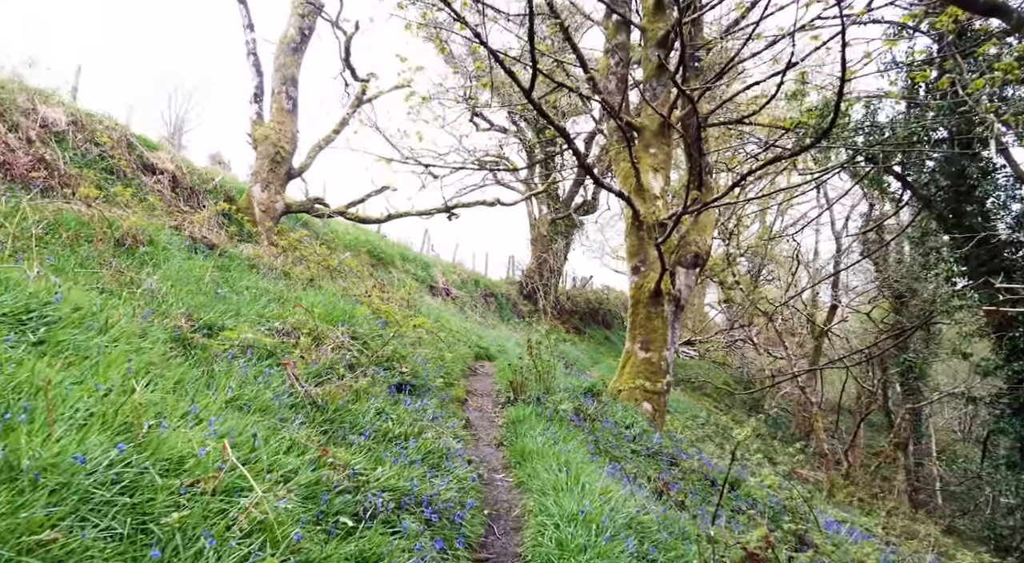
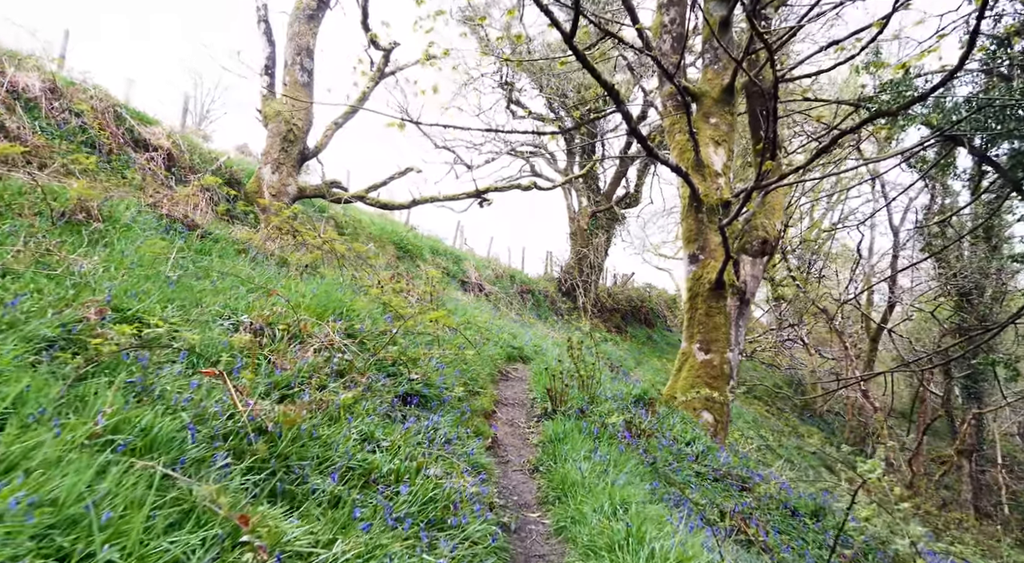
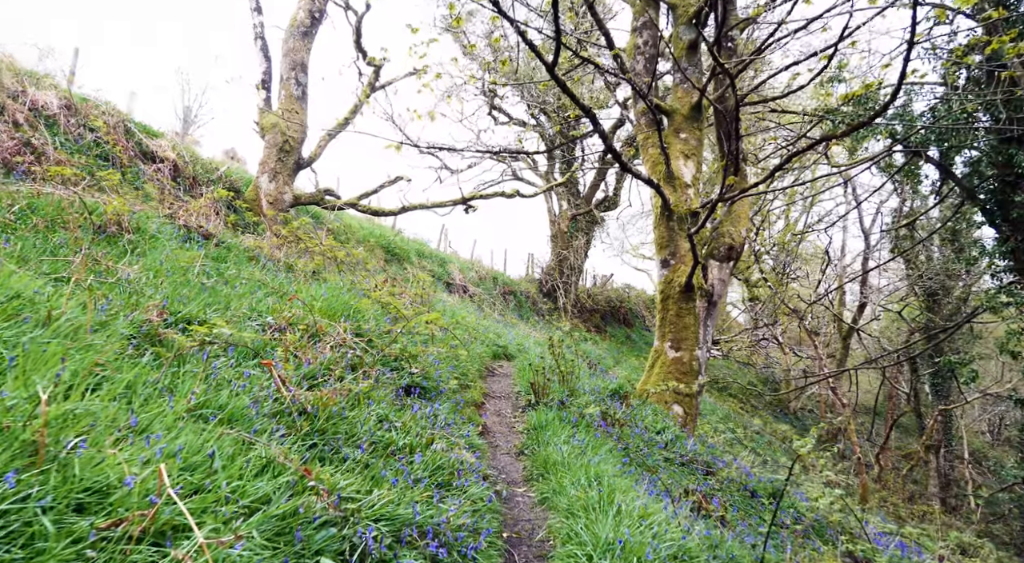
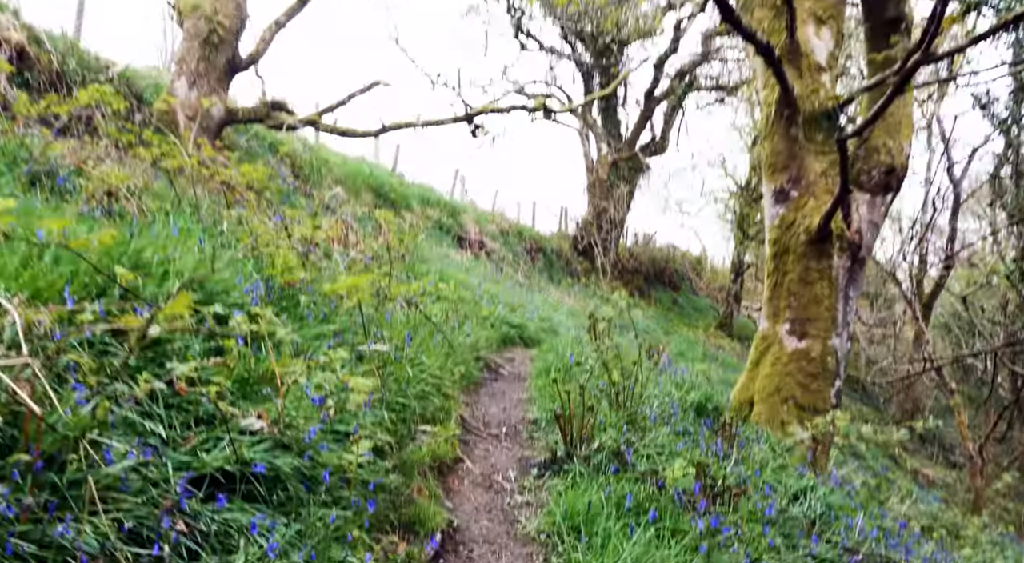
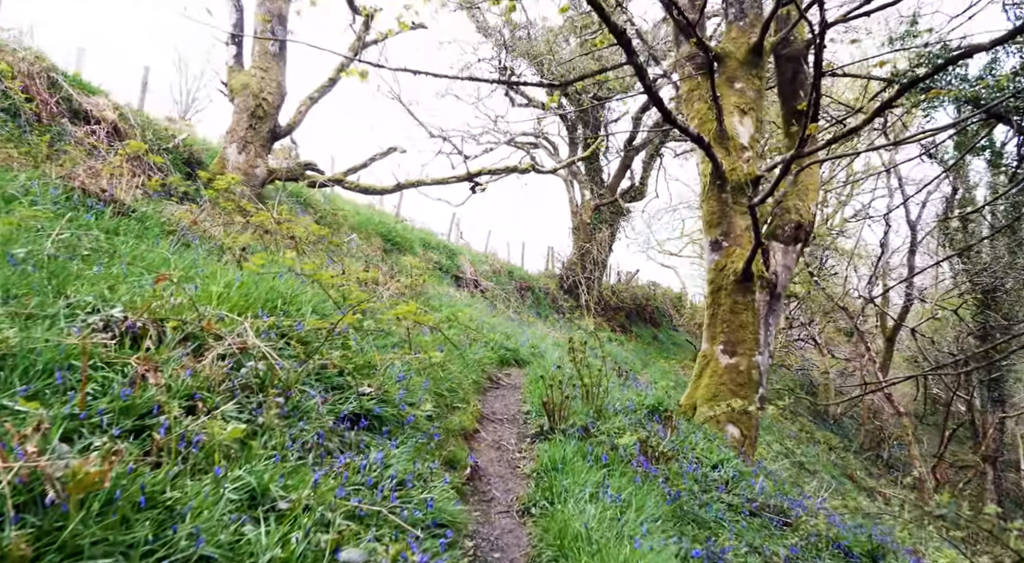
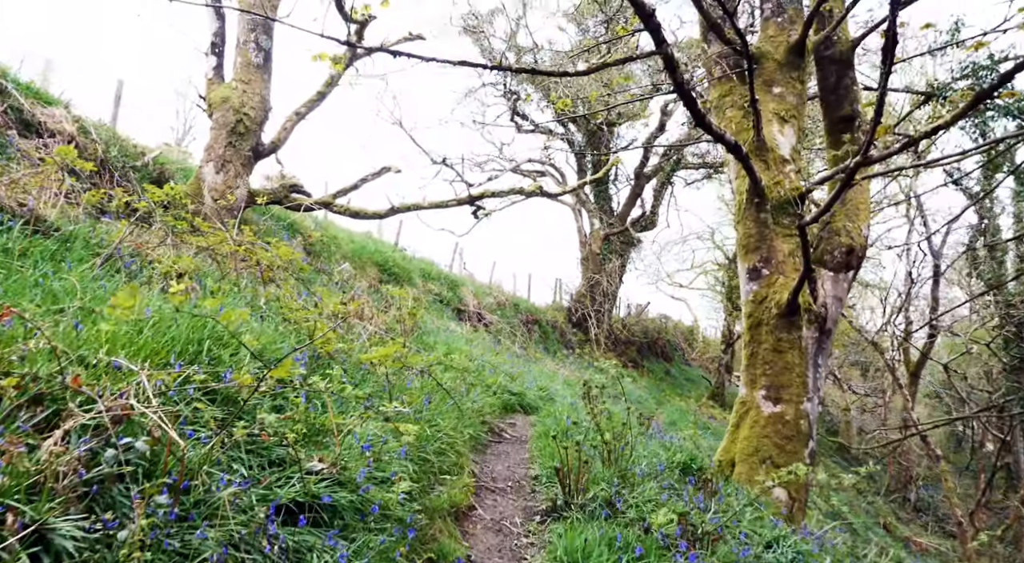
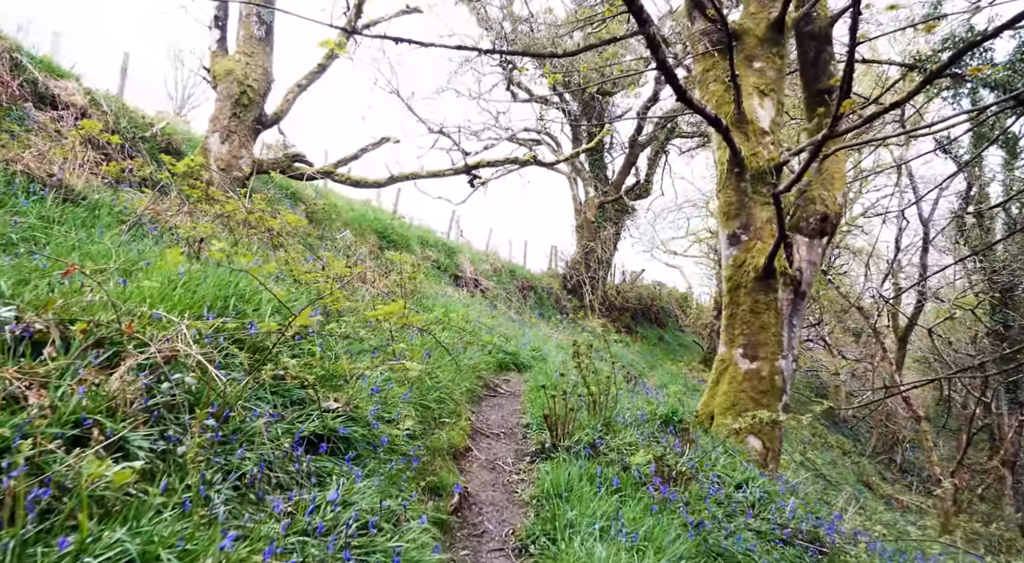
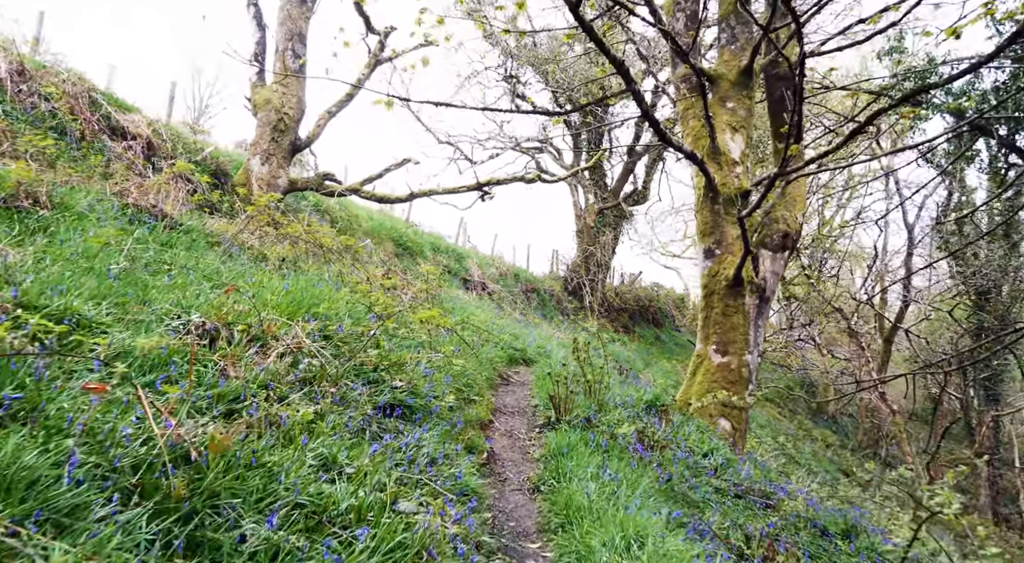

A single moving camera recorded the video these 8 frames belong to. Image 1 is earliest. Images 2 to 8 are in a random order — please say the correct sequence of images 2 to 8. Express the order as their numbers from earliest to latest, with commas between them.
3, 2, 8, 5, 7, 6, 4
